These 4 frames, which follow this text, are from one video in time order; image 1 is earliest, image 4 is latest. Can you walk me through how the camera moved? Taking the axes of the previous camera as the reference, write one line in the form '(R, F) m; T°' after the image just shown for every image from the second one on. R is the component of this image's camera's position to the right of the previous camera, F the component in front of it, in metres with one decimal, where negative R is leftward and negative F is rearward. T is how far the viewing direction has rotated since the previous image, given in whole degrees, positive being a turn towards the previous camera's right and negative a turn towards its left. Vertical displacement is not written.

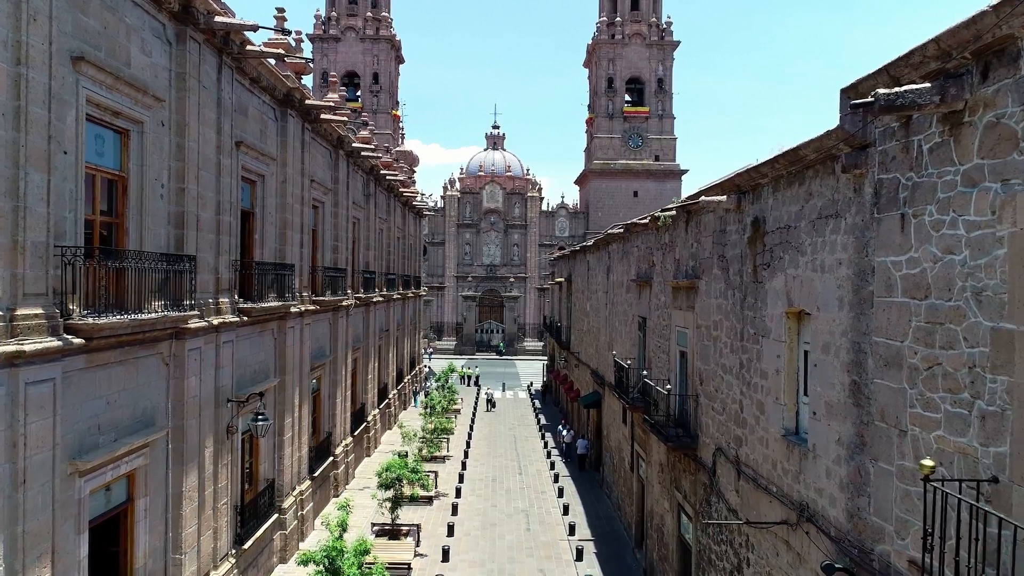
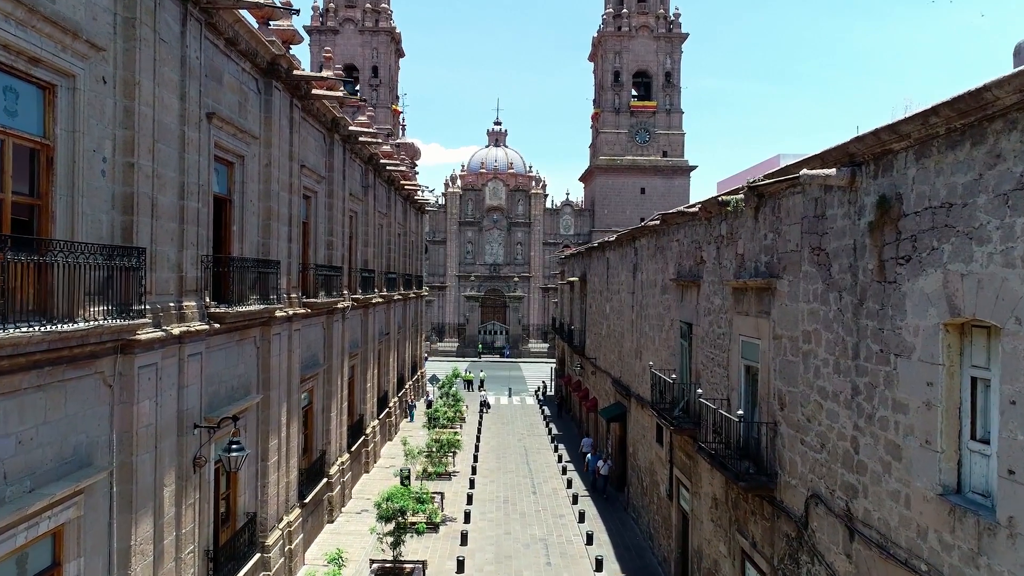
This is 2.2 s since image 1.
(-0.4, +1.8) m; 0°
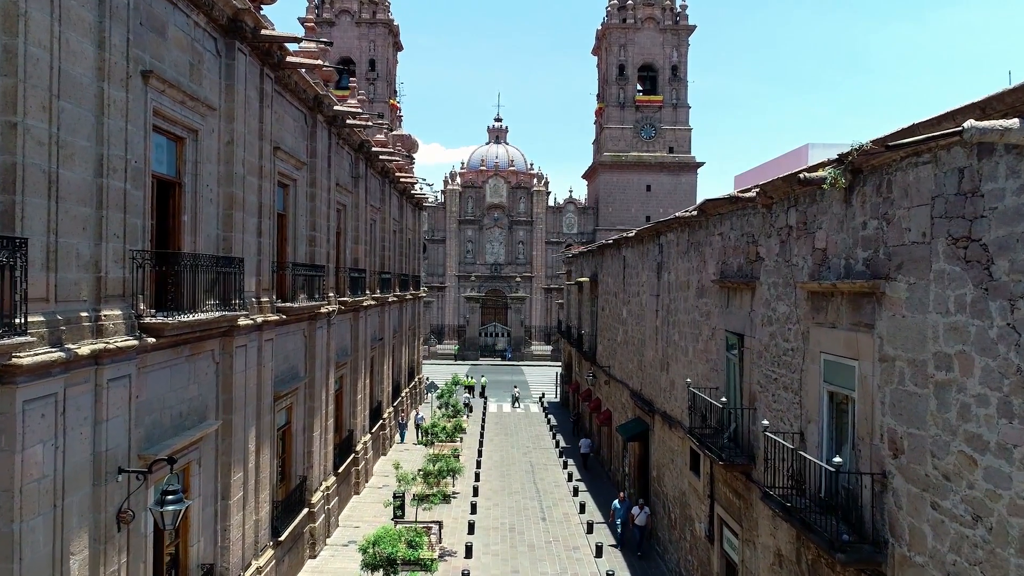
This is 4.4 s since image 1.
(-0.2, +1.9) m; 0°
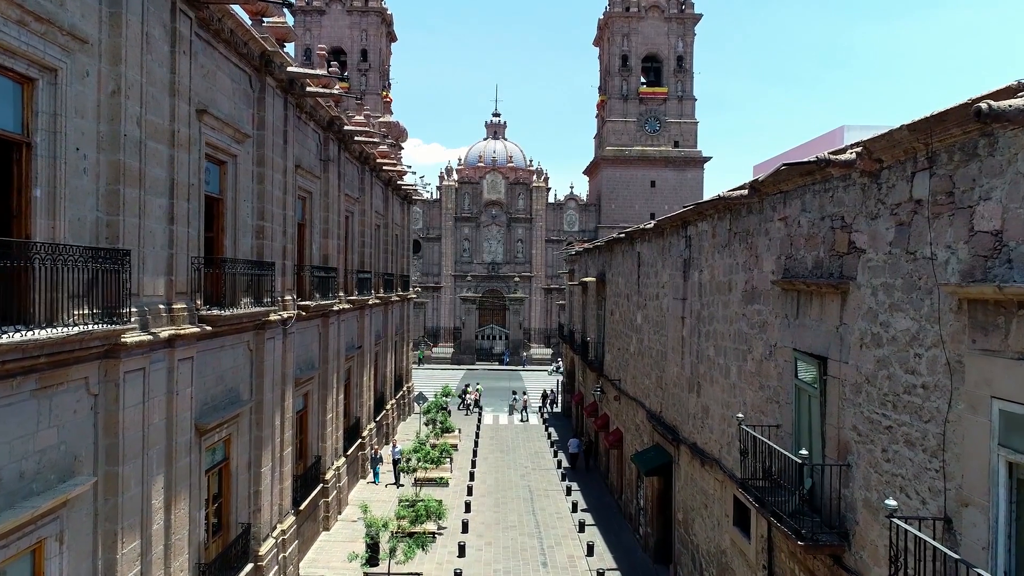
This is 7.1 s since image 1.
(+0.1, +2.5) m; 0°
